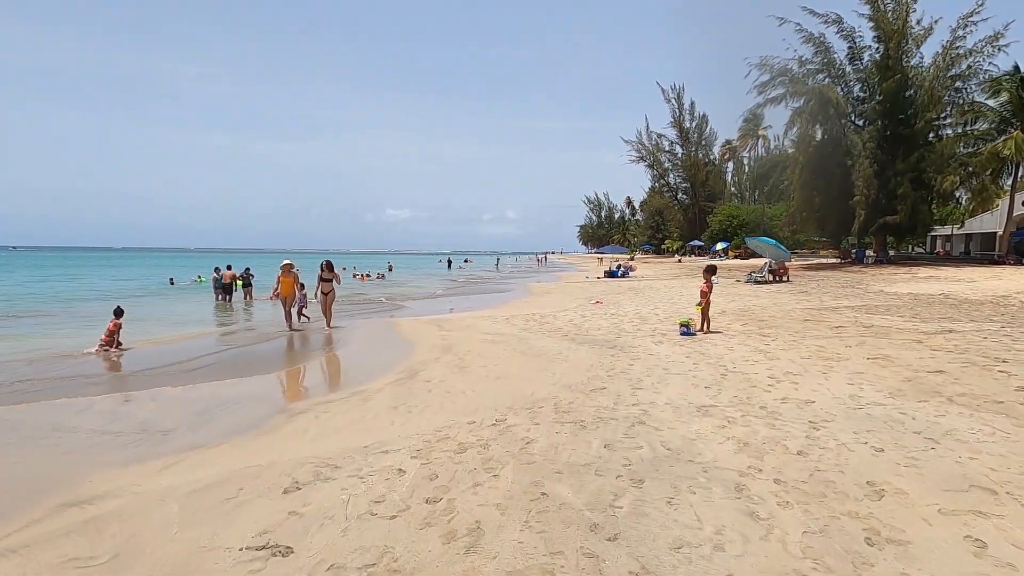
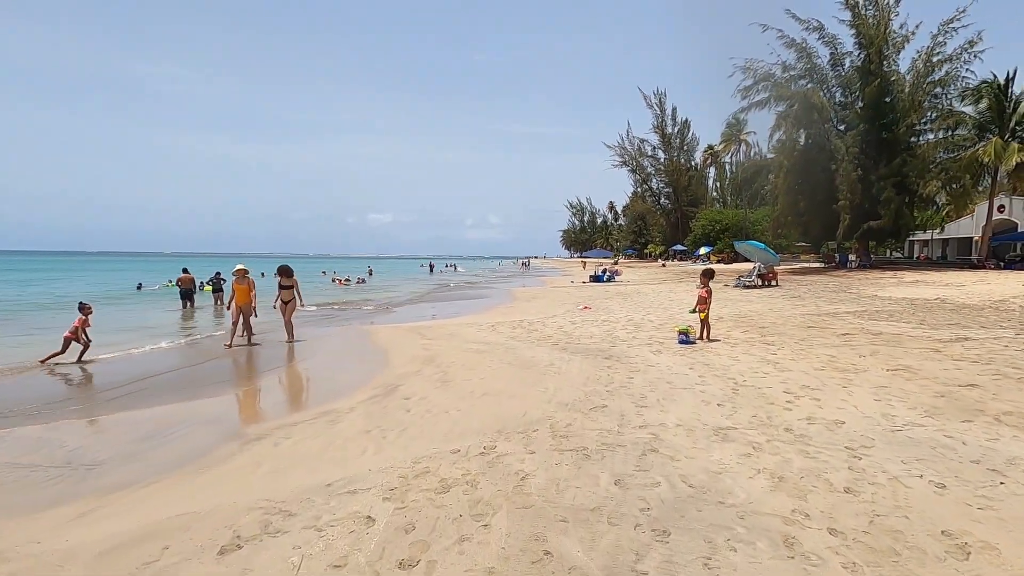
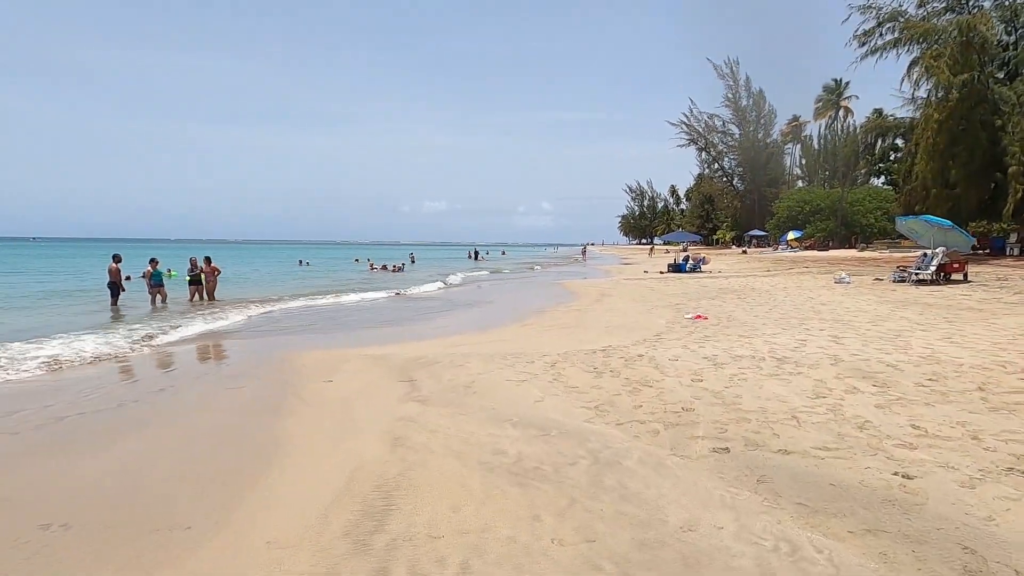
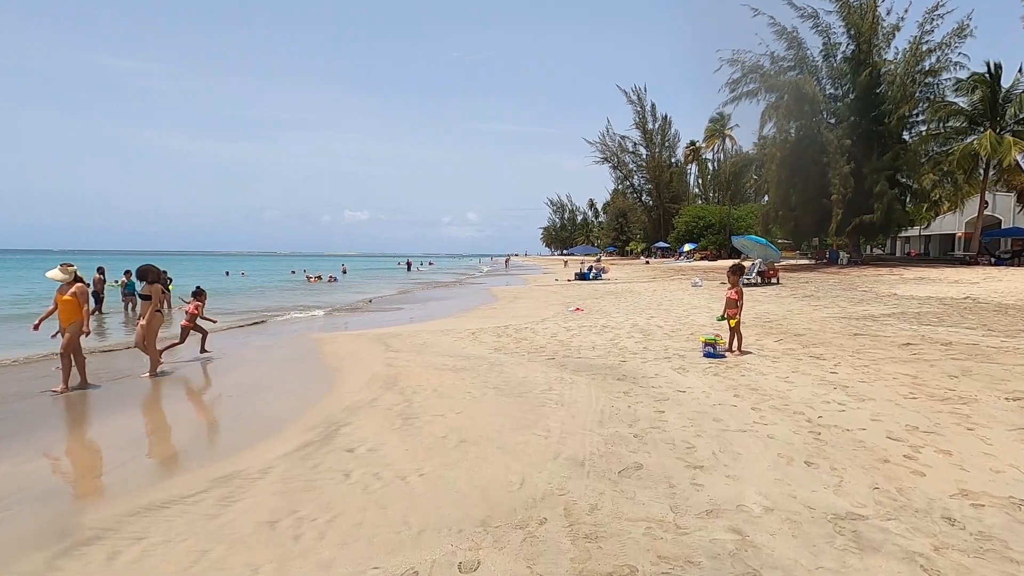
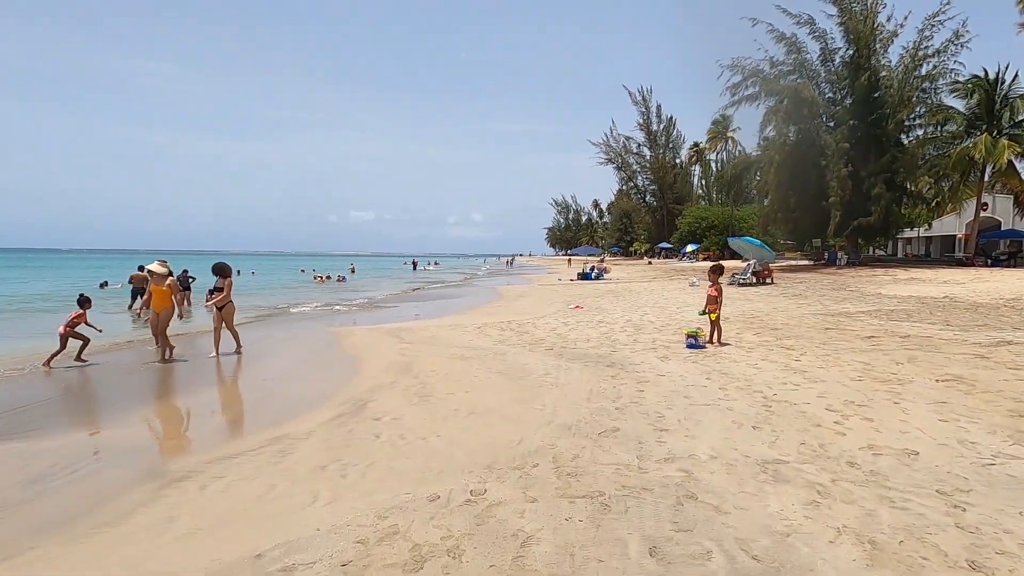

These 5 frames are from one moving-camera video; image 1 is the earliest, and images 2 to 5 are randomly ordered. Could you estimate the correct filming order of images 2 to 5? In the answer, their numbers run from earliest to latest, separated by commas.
2, 5, 4, 3
